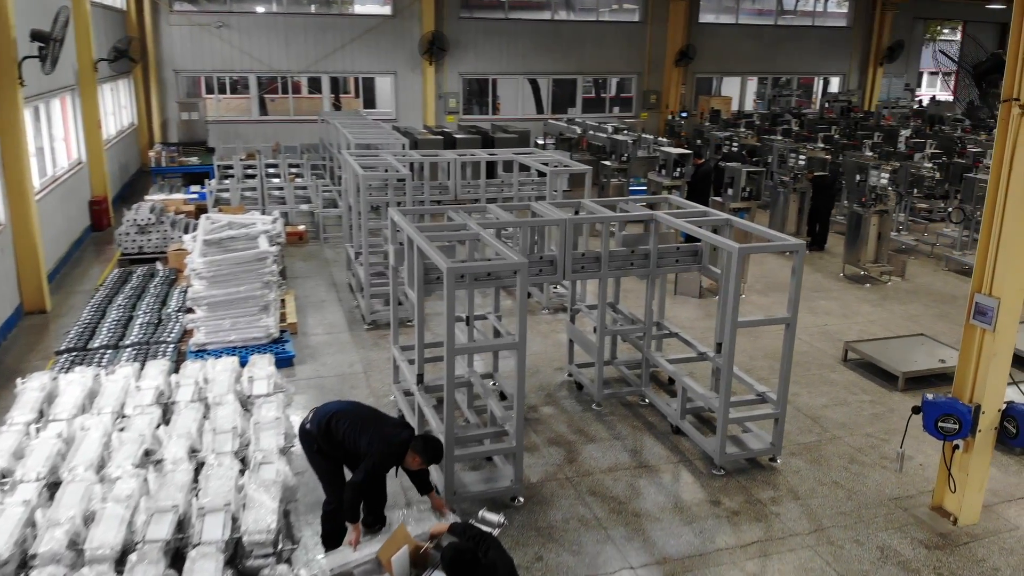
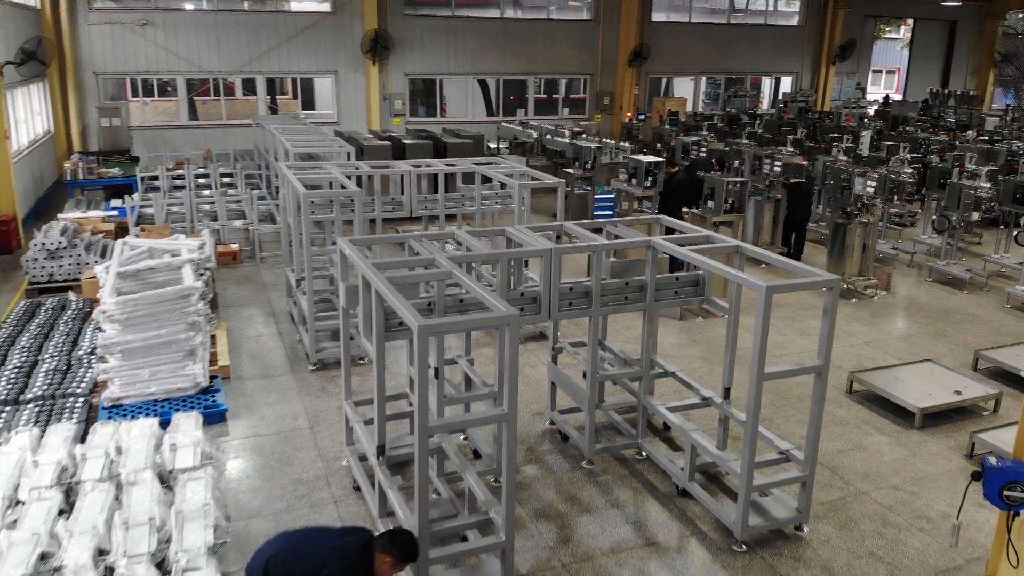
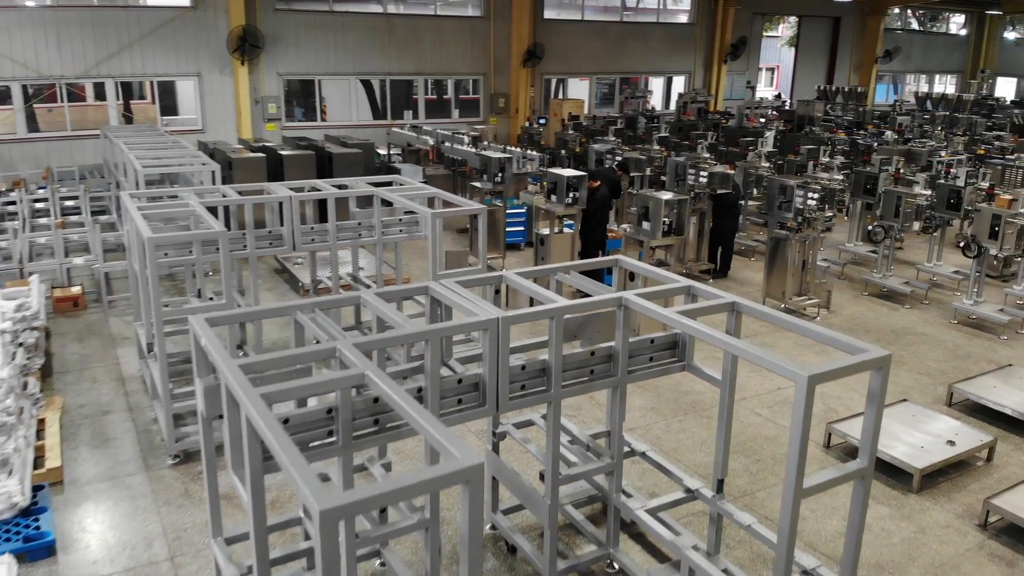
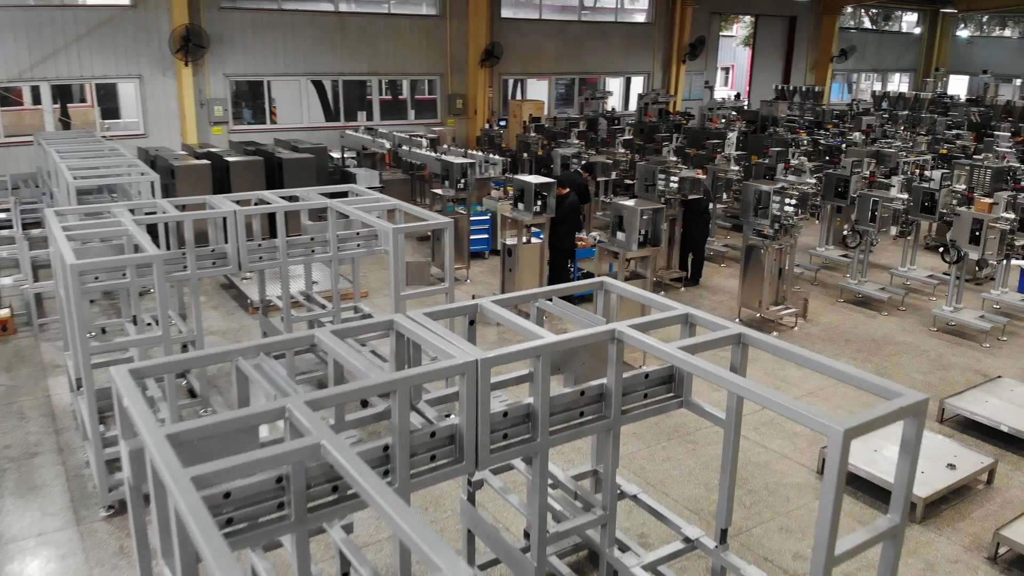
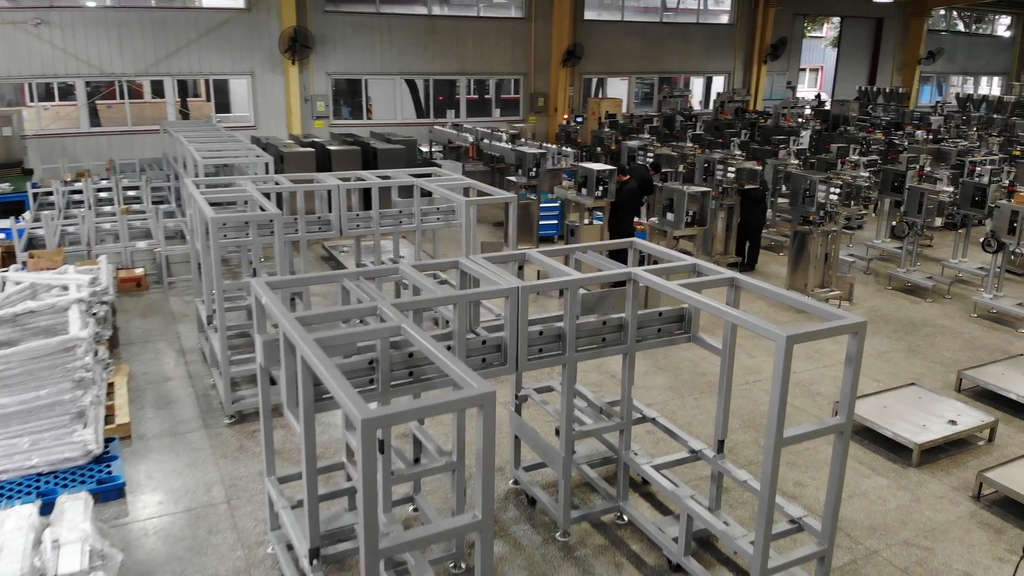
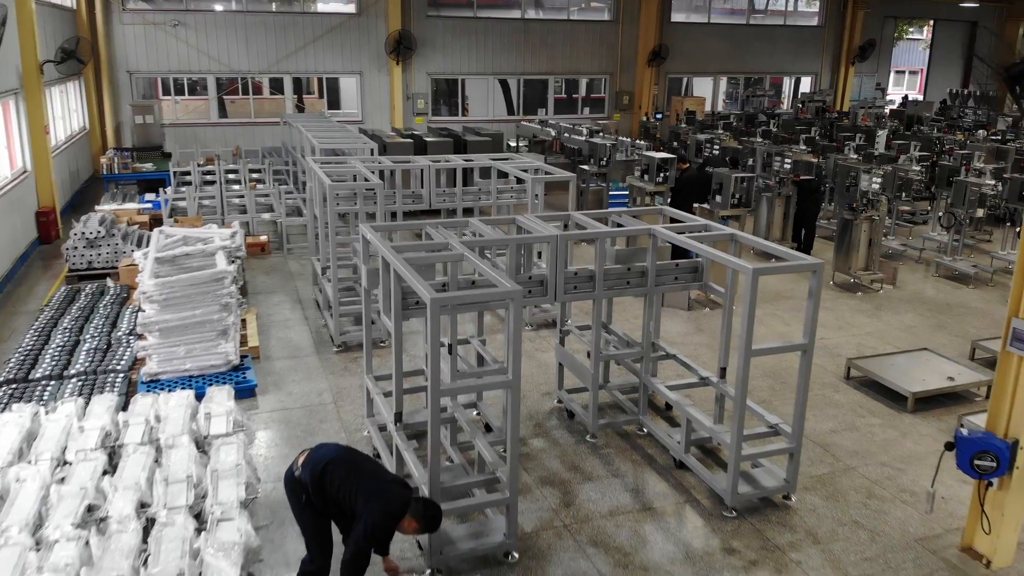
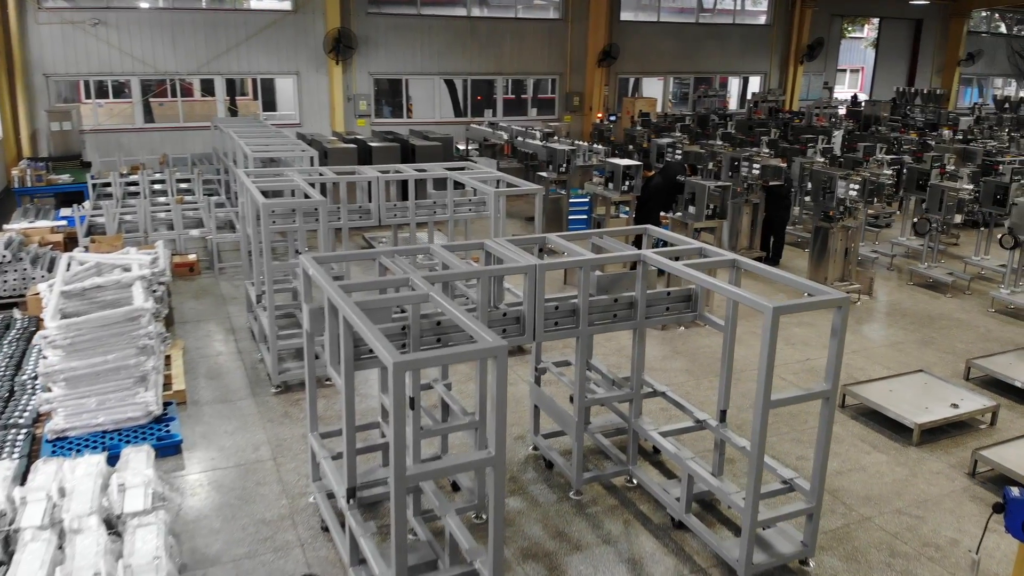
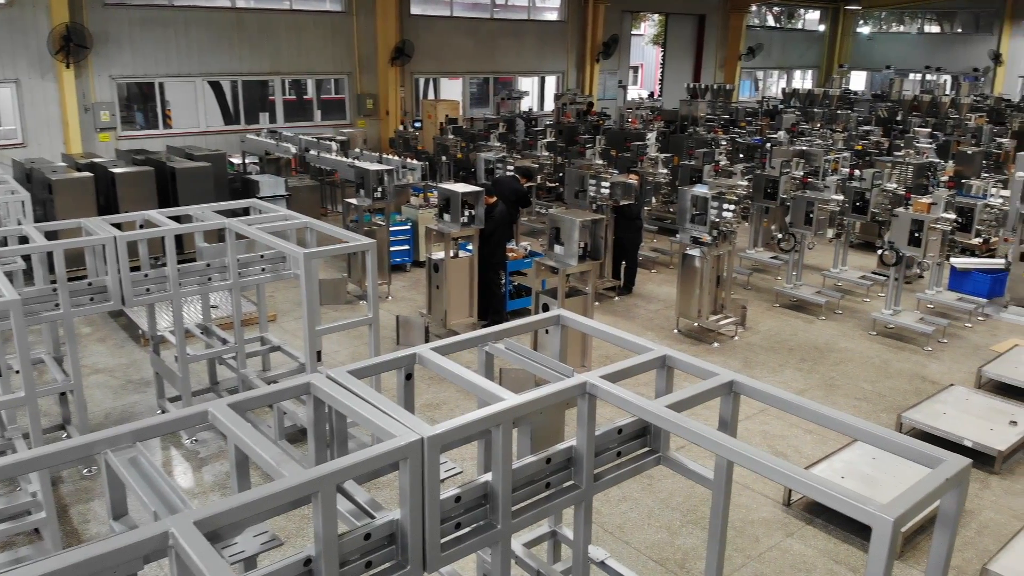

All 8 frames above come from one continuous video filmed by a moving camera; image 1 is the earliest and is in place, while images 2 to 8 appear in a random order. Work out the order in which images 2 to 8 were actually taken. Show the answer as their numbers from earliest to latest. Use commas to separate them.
6, 2, 7, 5, 3, 4, 8
